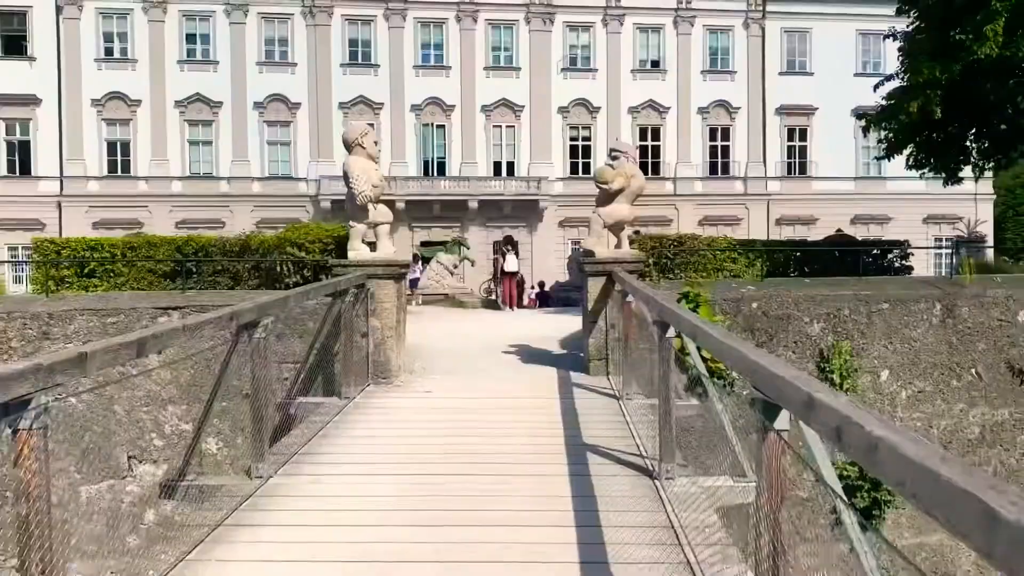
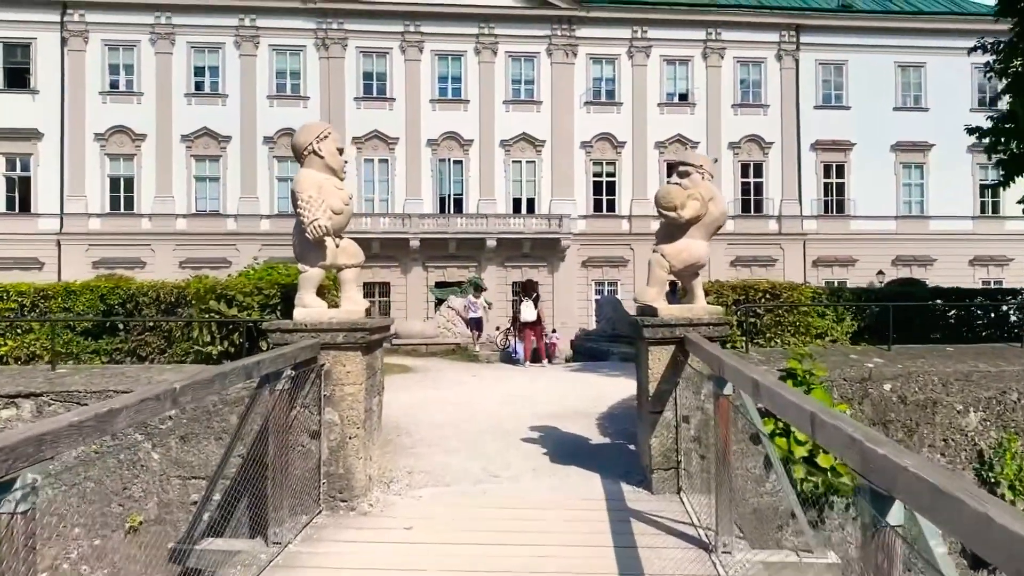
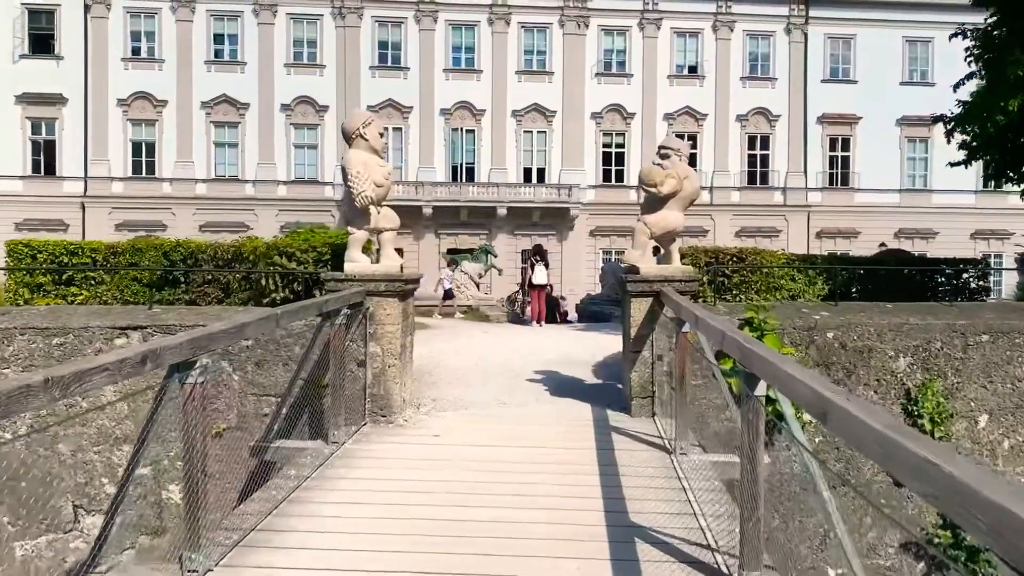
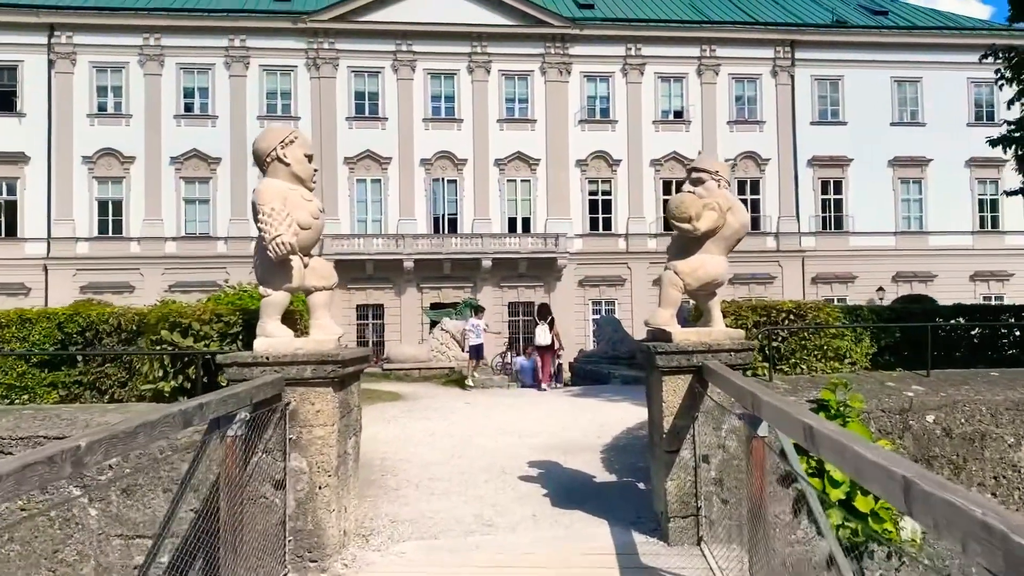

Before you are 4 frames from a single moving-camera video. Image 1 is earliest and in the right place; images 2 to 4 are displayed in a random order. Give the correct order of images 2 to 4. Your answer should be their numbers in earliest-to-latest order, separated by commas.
3, 2, 4
